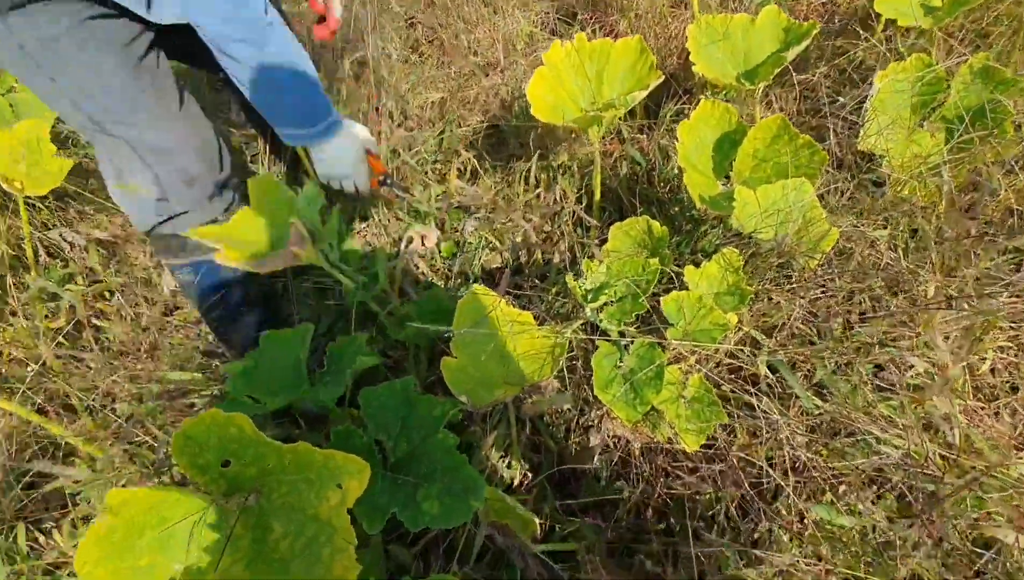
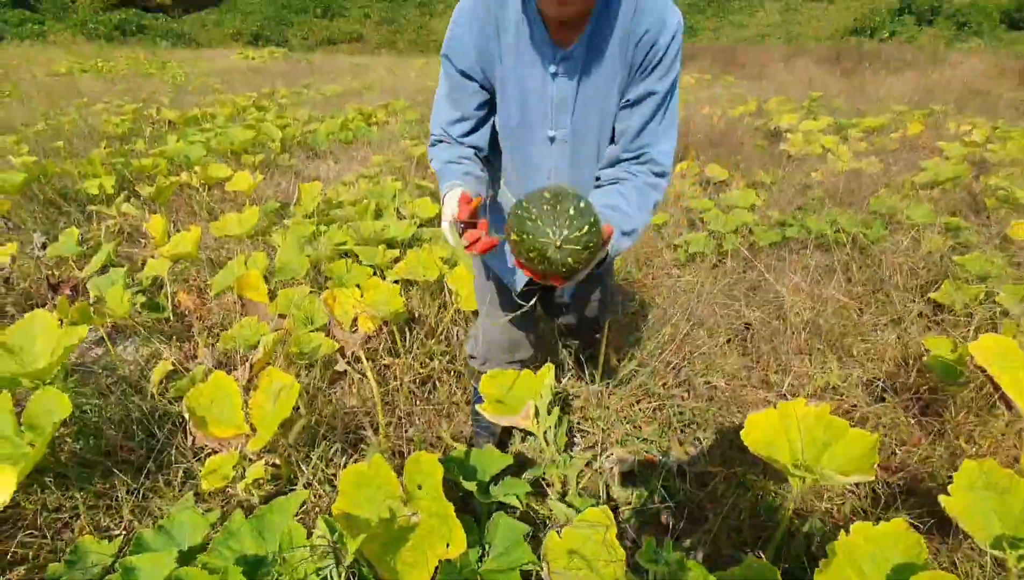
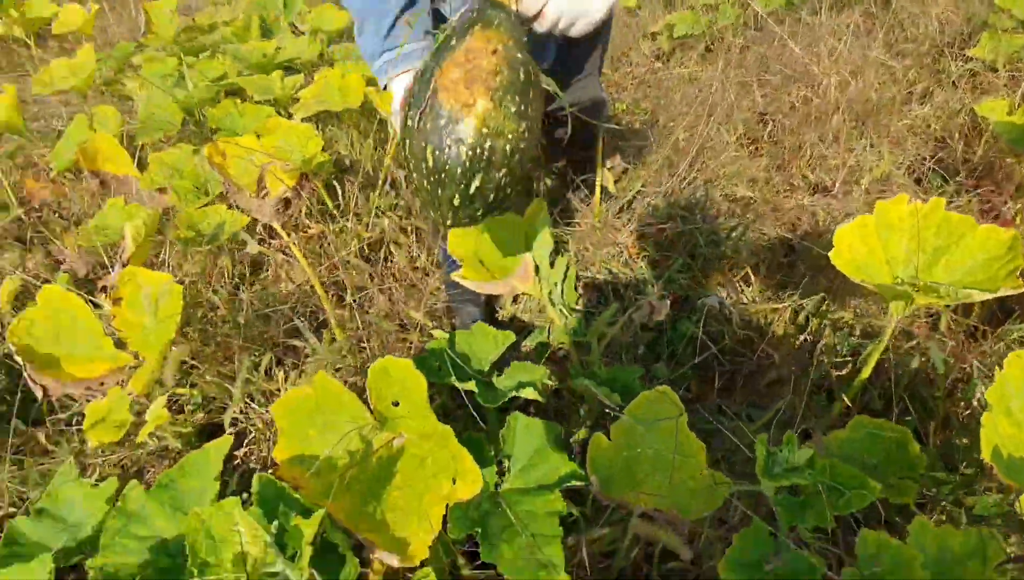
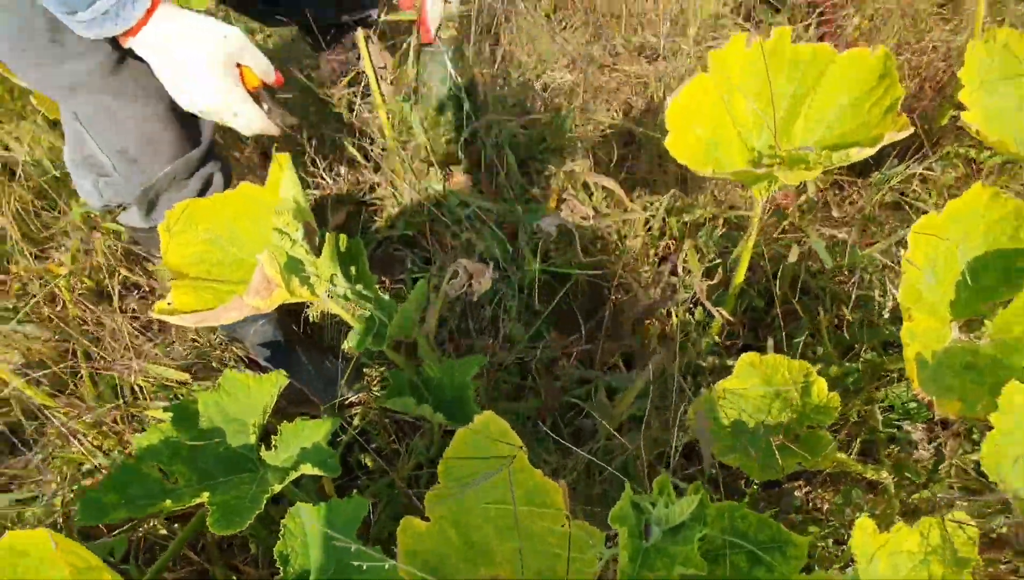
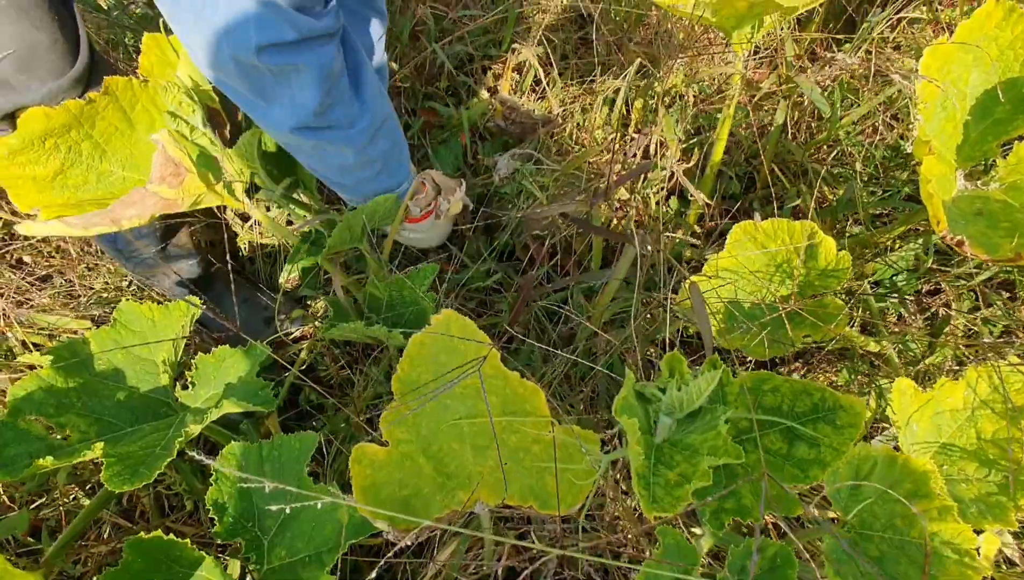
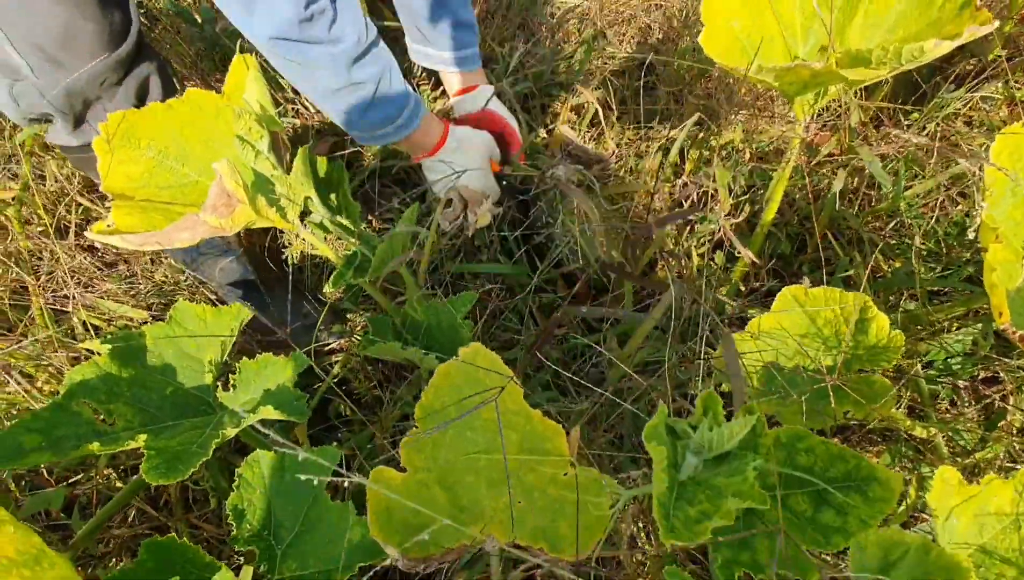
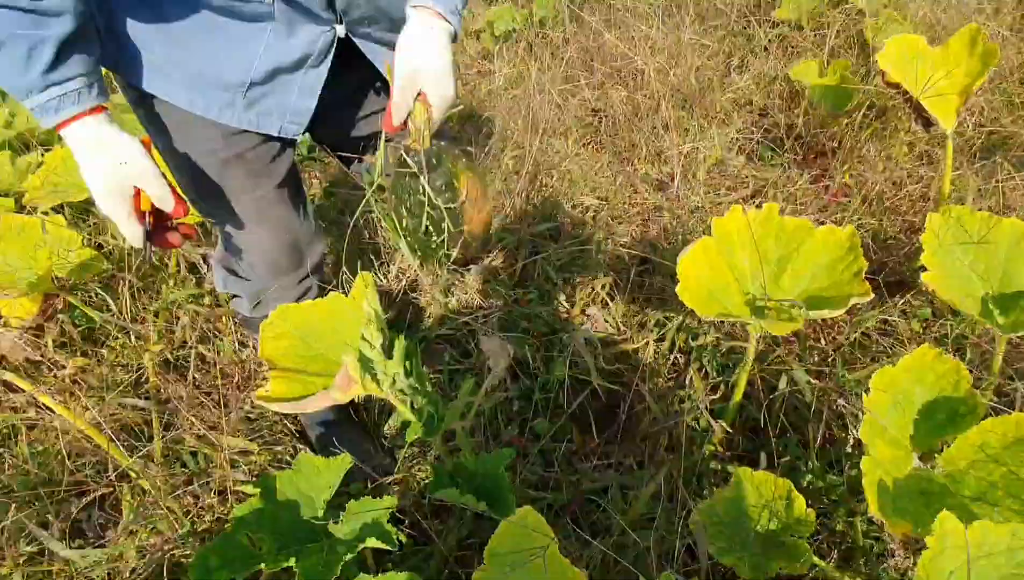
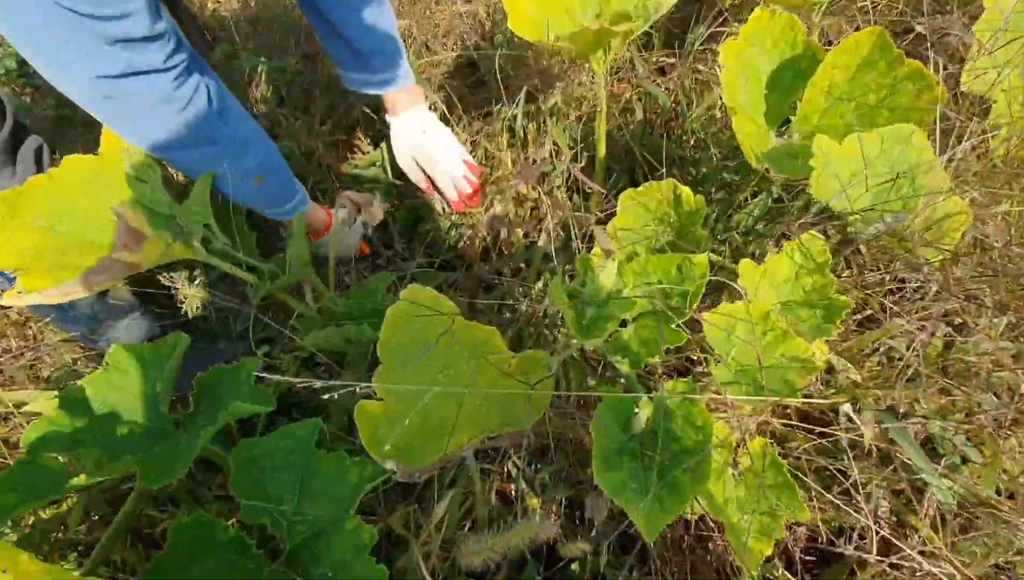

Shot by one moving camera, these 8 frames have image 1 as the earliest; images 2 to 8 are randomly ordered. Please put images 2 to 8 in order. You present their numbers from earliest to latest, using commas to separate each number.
8, 5, 6, 4, 7, 3, 2
